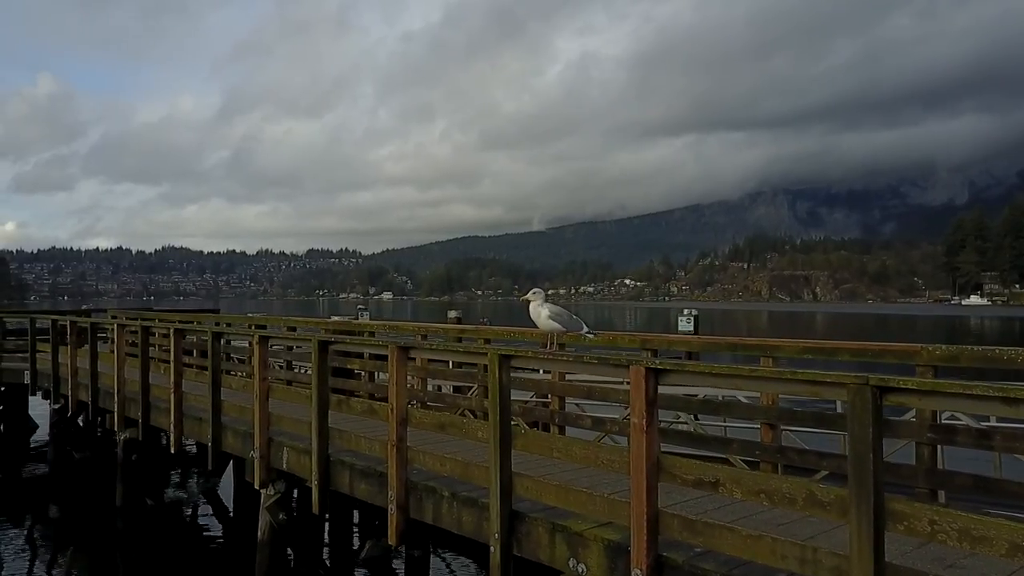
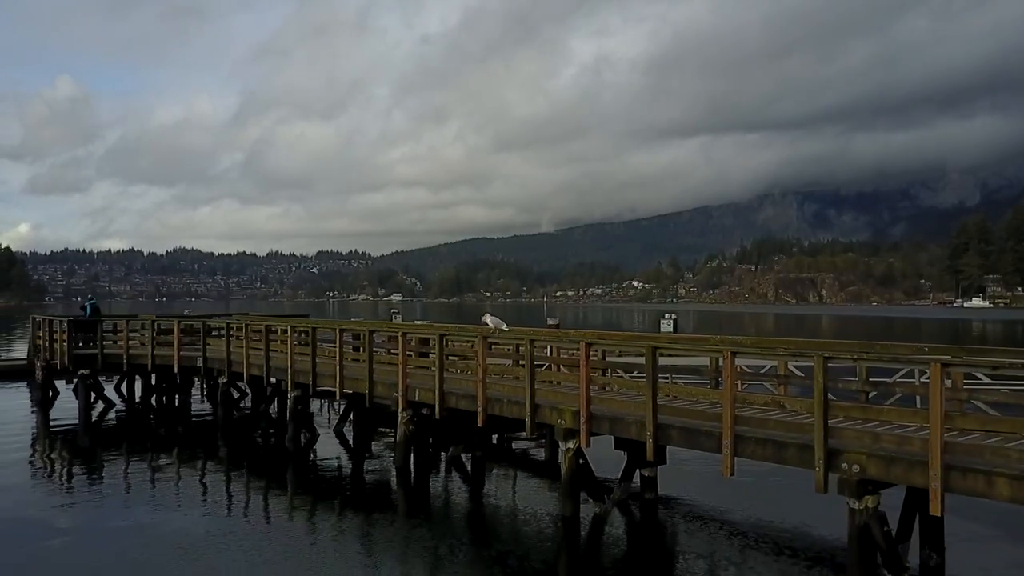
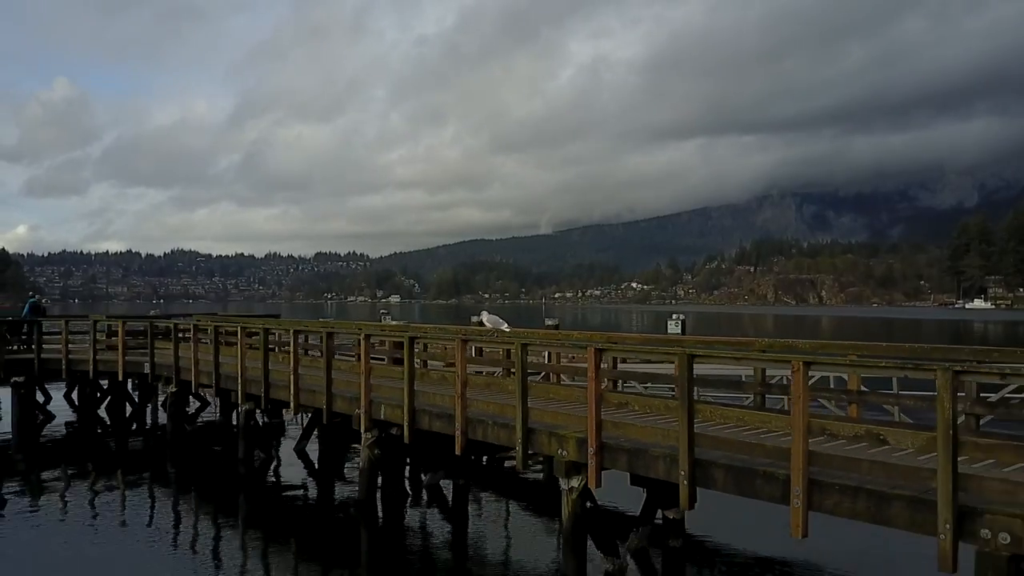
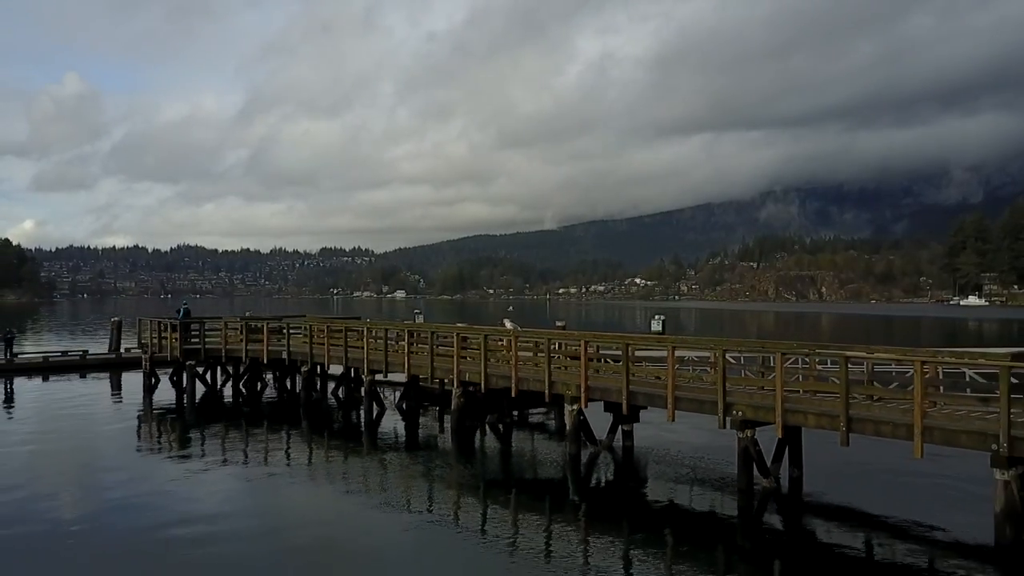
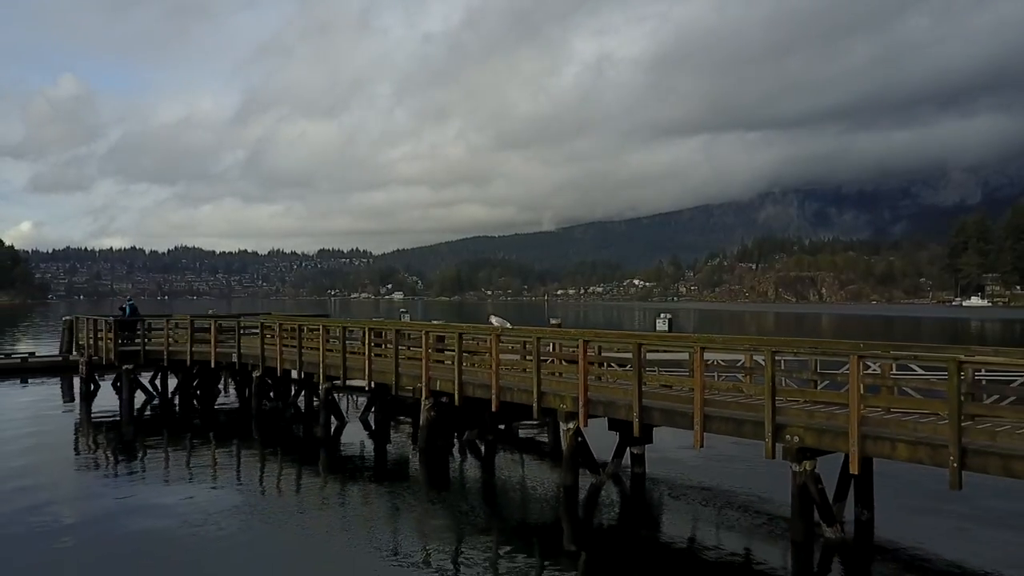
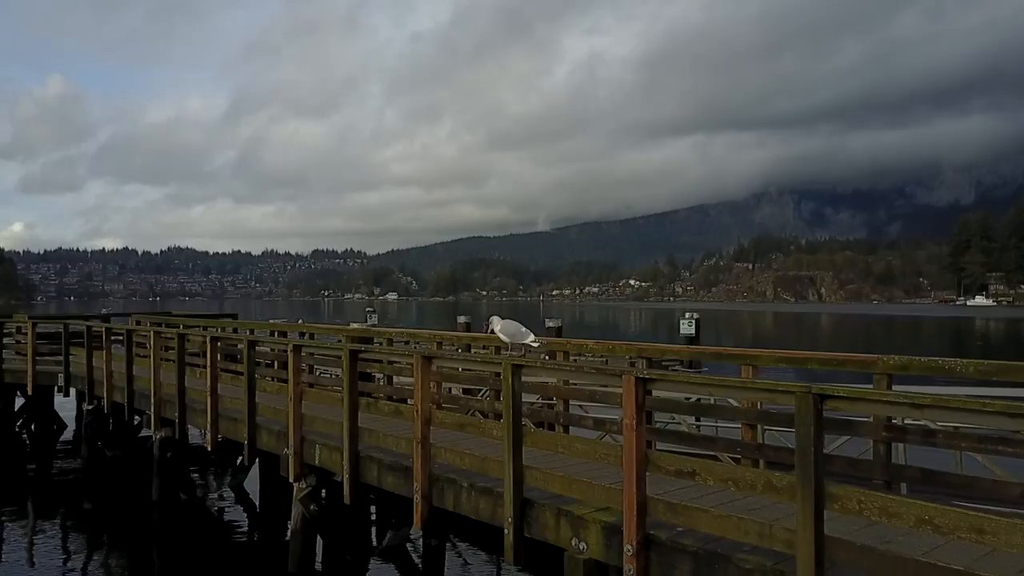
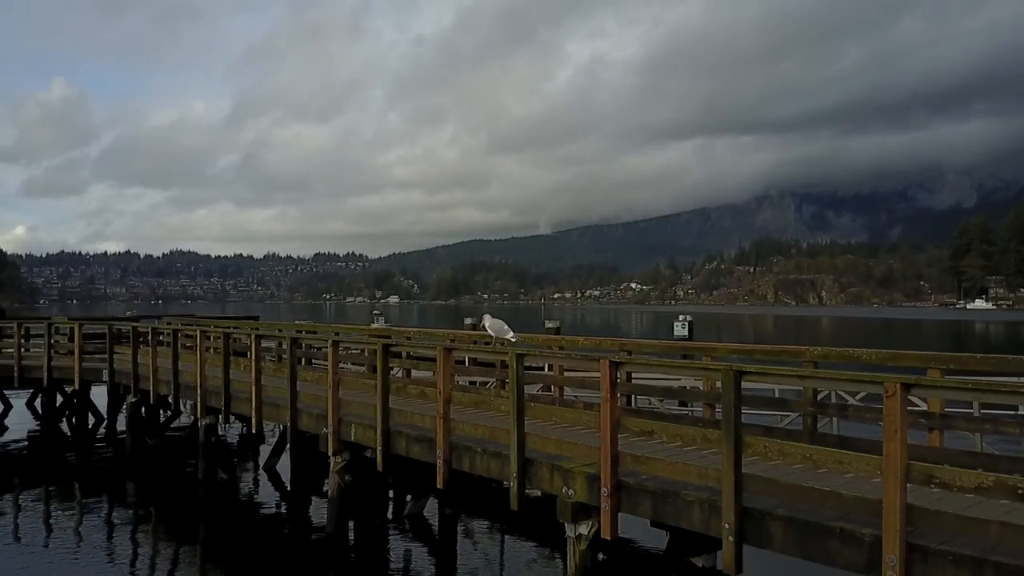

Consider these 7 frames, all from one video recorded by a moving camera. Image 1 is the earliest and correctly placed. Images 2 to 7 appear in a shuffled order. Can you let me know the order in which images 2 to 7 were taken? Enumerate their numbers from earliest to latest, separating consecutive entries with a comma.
6, 7, 3, 2, 5, 4
